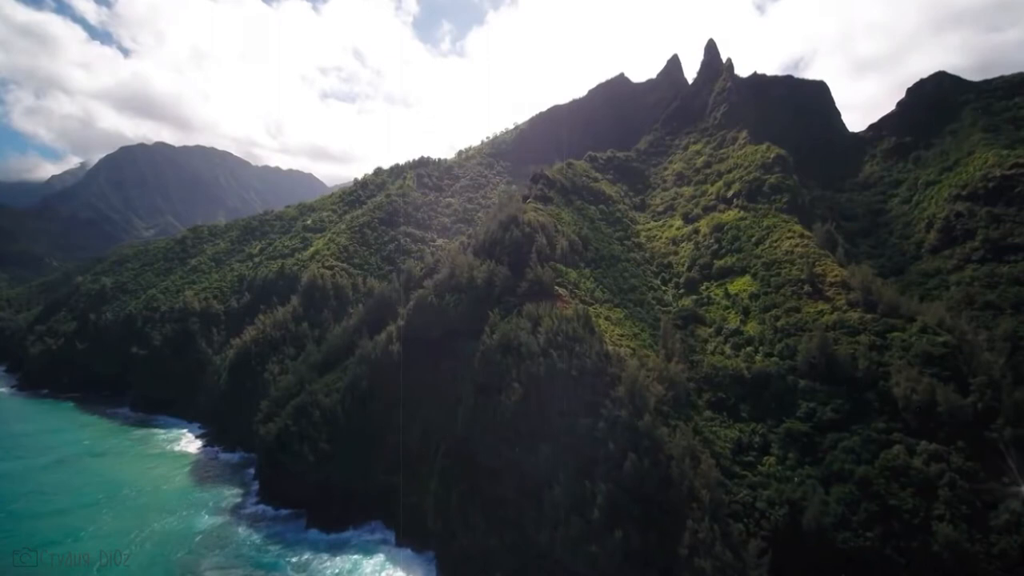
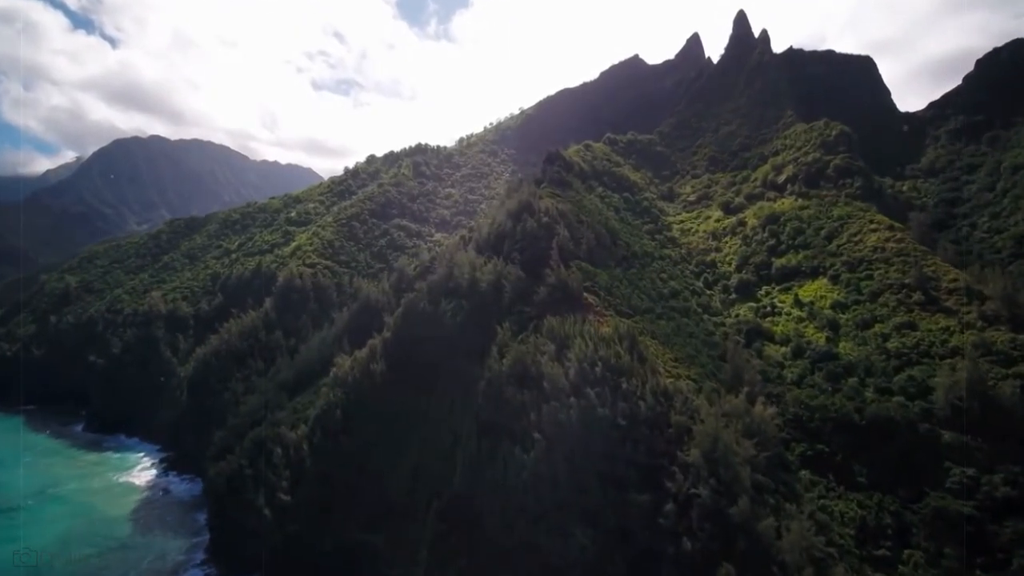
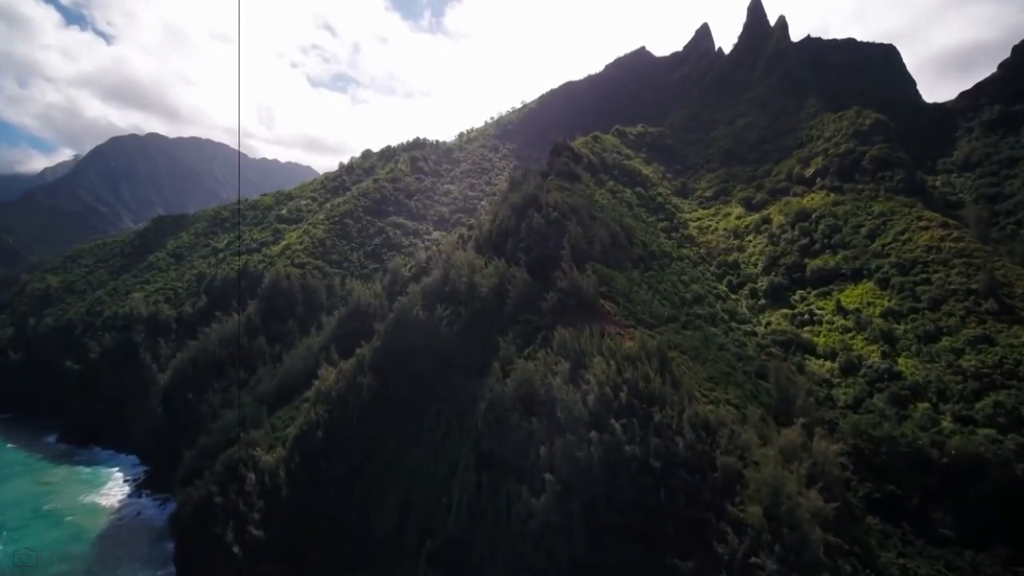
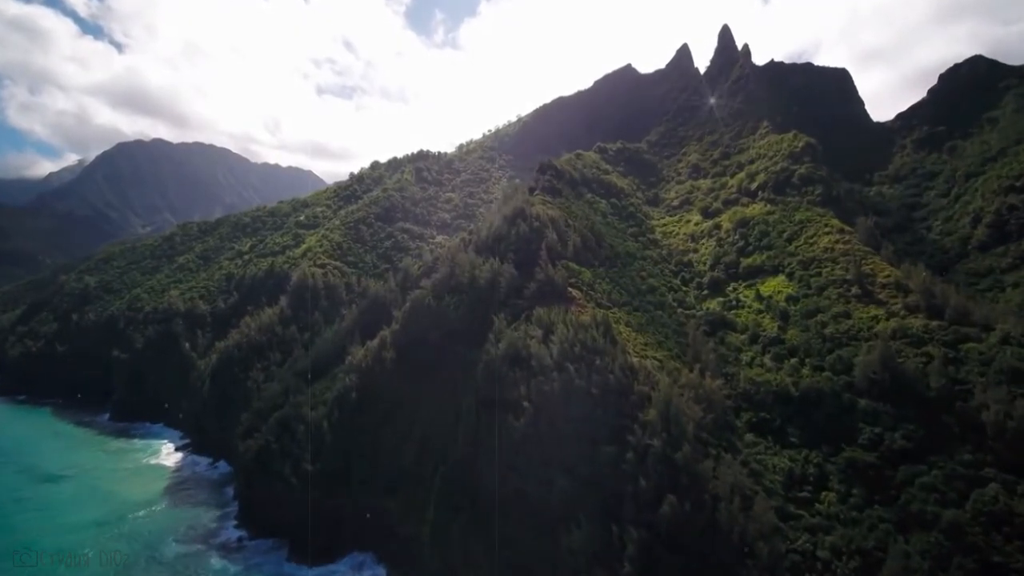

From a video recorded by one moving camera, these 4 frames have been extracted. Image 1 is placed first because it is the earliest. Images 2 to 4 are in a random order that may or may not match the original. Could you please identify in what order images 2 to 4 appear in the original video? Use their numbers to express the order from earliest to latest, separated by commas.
4, 2, 3
